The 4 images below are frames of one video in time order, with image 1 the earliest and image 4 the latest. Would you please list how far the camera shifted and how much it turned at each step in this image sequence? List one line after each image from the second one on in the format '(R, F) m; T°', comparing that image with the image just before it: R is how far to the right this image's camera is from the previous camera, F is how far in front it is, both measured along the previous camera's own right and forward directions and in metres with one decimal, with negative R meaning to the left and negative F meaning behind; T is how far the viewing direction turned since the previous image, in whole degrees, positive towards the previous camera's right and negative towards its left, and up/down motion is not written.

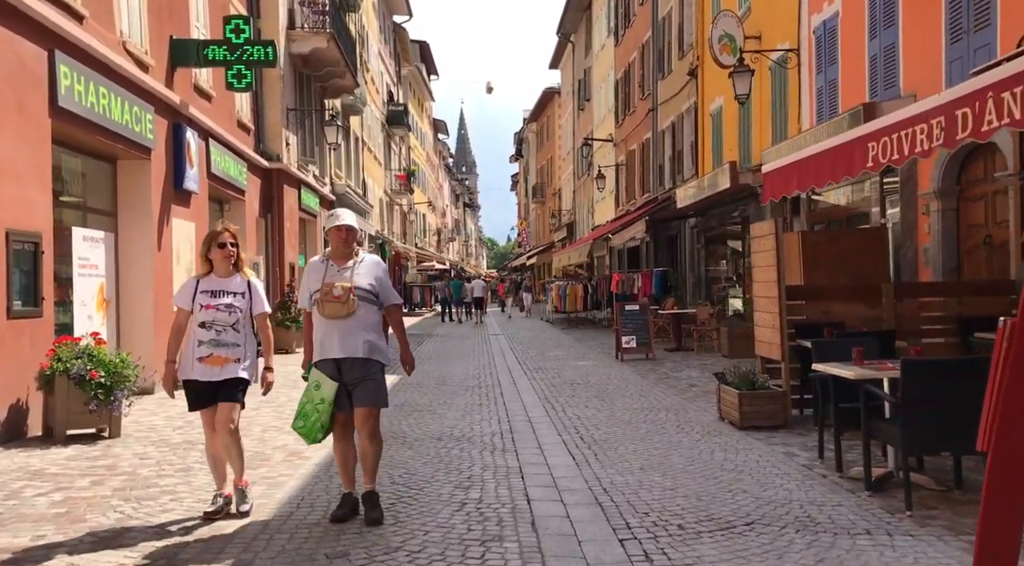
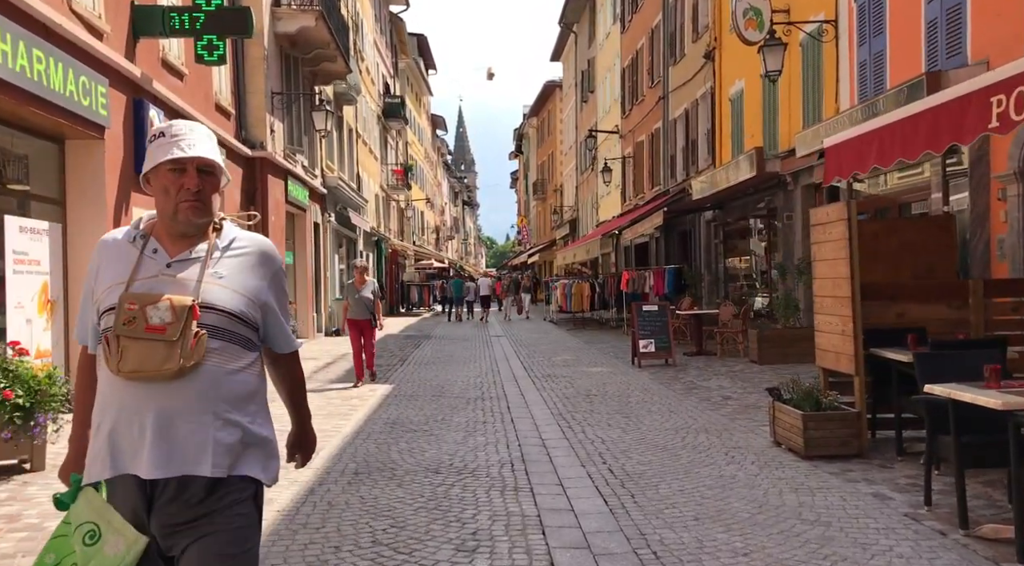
(-0.1, +1.4) m; 0°
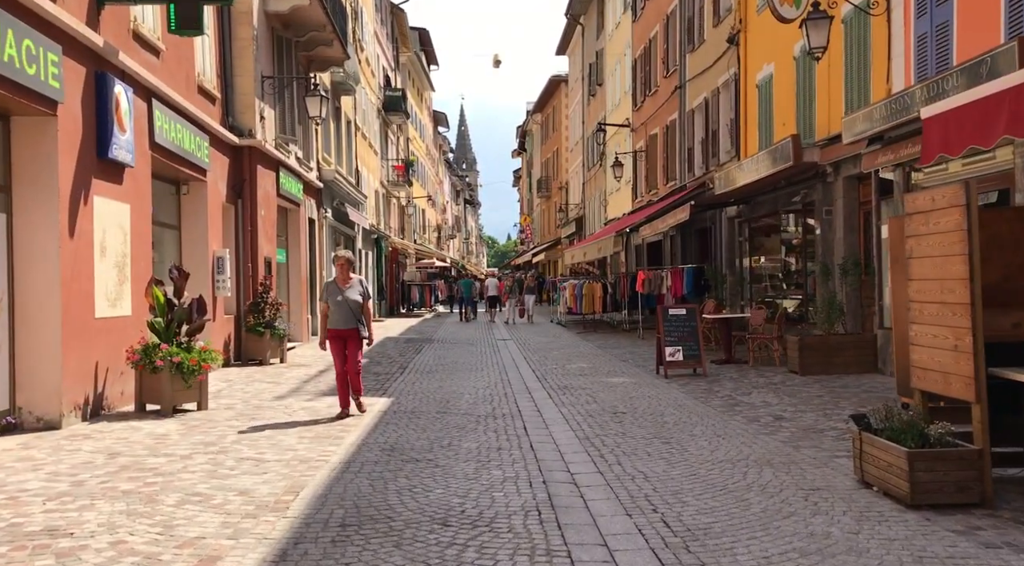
(-0.2, +1.3) m; 0°
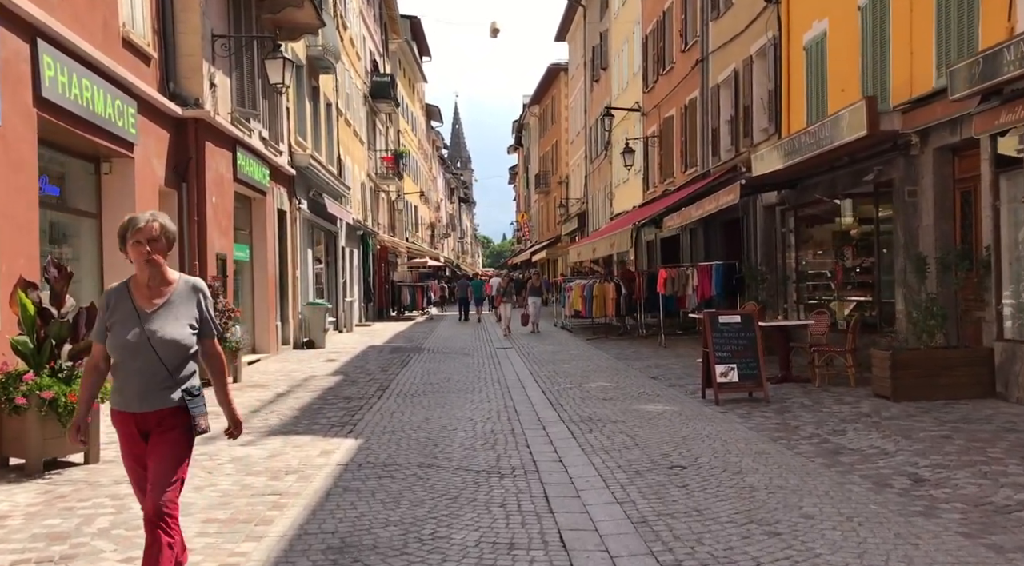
(-0.1, +2.7) m; 0°
